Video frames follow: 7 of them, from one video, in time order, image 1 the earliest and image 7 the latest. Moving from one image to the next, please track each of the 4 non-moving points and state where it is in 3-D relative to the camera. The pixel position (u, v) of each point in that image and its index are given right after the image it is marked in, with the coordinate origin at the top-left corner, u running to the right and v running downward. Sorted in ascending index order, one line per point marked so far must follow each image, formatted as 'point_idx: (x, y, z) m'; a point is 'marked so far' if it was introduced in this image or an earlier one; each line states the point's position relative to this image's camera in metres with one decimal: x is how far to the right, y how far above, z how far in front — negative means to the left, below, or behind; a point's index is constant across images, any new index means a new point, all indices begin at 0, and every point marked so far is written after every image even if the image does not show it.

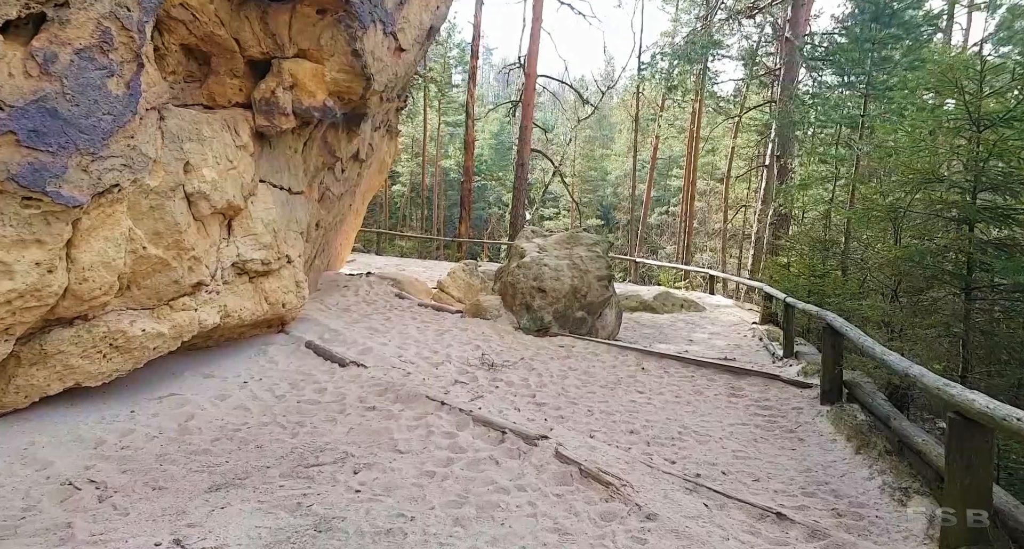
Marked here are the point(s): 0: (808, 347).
0: (+3.8, -0.9, +8.3) m
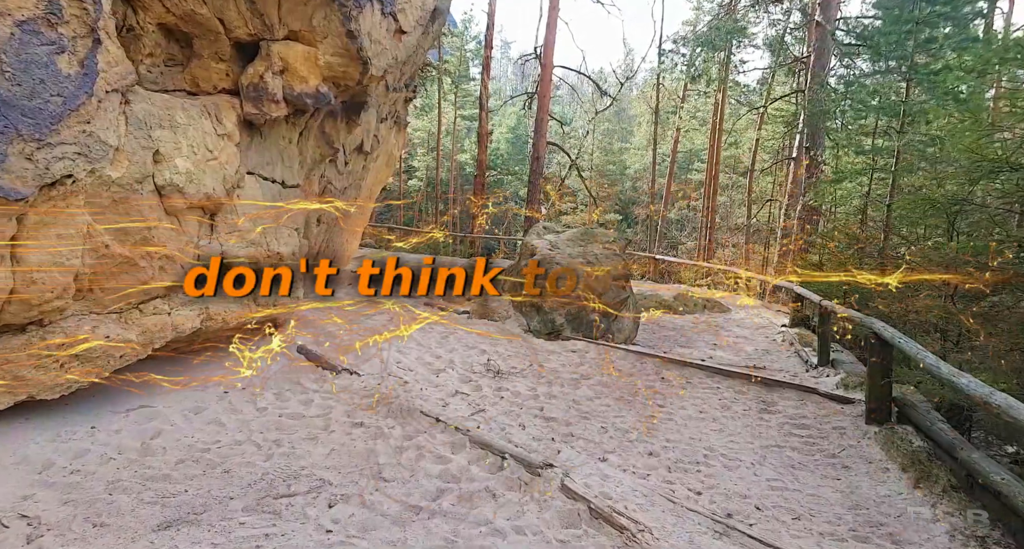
0: (+3.9, -0.9, +7.6) m
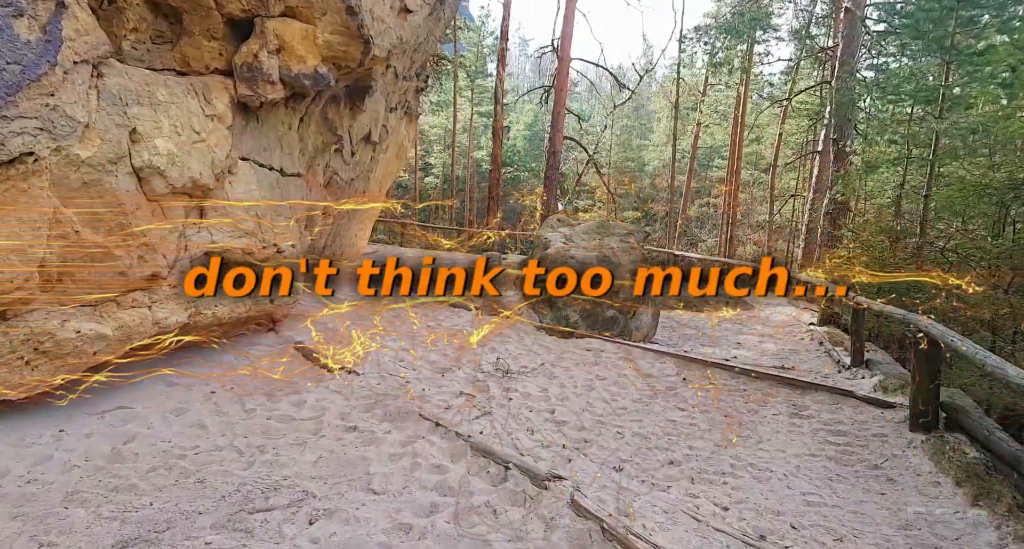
0: (+4.0, -0.9, +7.1) m
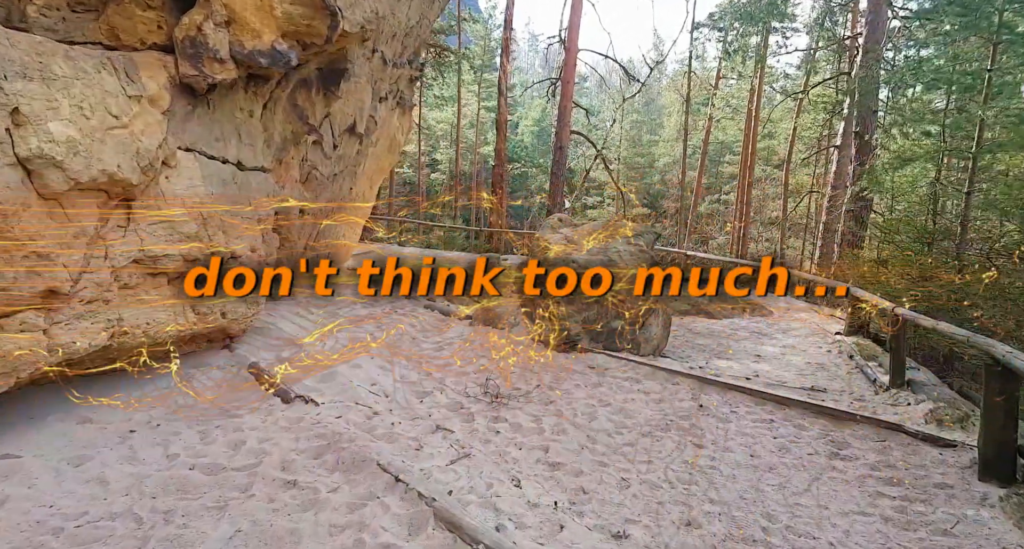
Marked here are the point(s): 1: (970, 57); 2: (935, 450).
0: (+4.0, -1.0, +6.3) m
1: (+6.0, +2.9, +8.4) m
2: (+2.9, -1.2, +4.4) m
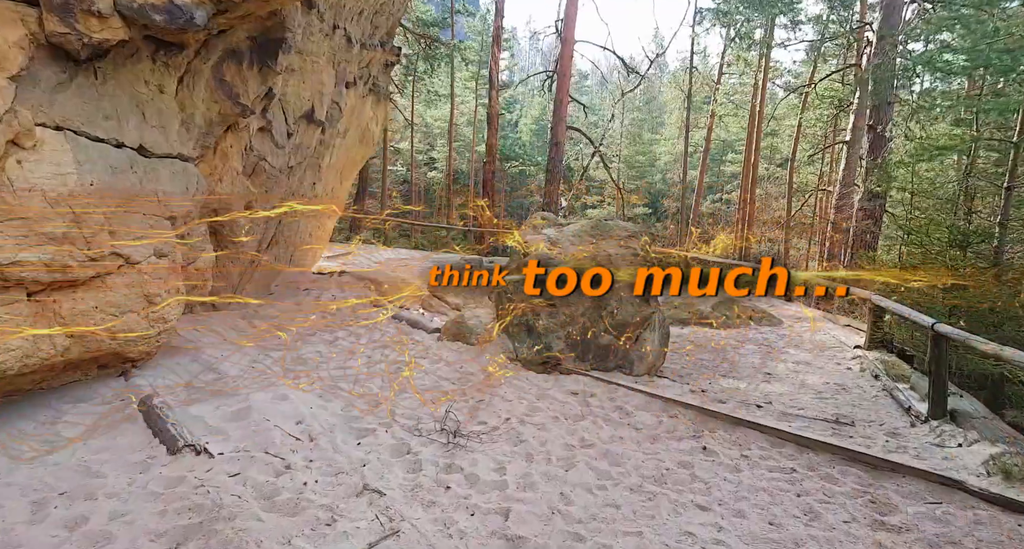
0: (+3.7, -1.0, +5.3) m
1: (+5.8, +2.8, +7.4) m
2: (+2.6, -1.3, +3.4) m
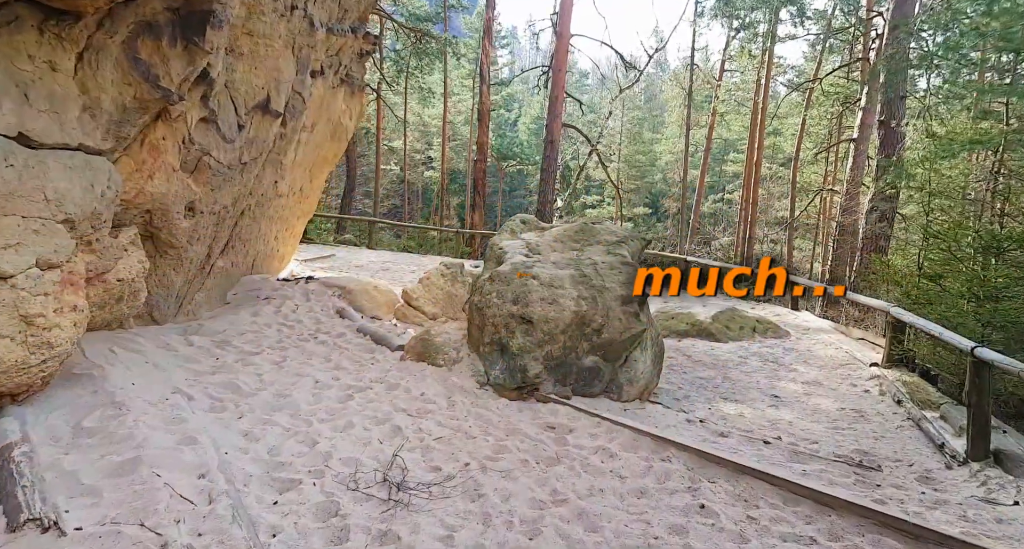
0: (+3.5, -1.1, +4.5) m
1: (+5.5, +2.7, +6.7) m
2: (+2.4, -1.4, +2.6) m
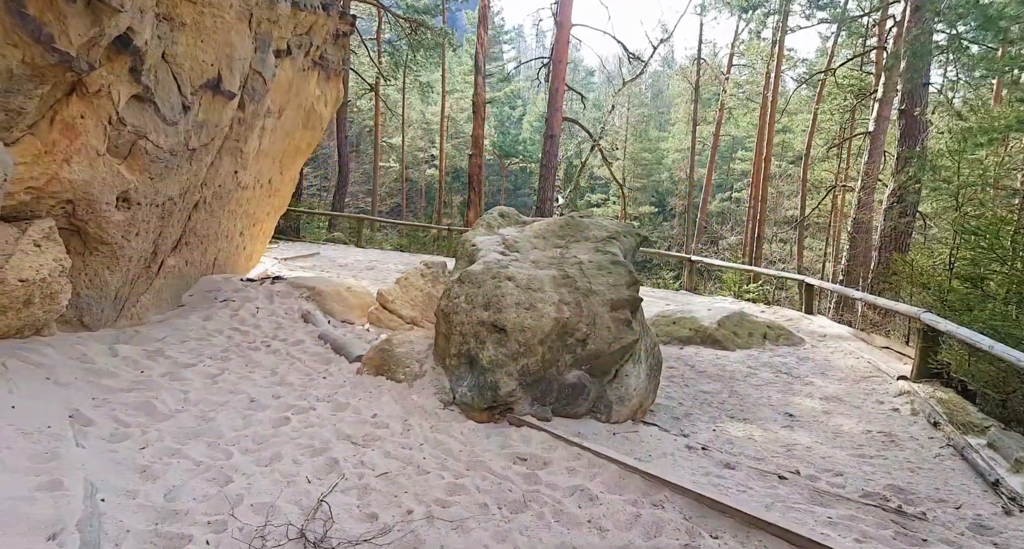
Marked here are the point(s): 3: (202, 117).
0: (+3.2, -1.2, +3.7) m
1: (+5.3, +2.6, +5.8) m
2: (+2.1, -1.4, +1.8) m
3: (-3.0, +1.5, +6.1) m
